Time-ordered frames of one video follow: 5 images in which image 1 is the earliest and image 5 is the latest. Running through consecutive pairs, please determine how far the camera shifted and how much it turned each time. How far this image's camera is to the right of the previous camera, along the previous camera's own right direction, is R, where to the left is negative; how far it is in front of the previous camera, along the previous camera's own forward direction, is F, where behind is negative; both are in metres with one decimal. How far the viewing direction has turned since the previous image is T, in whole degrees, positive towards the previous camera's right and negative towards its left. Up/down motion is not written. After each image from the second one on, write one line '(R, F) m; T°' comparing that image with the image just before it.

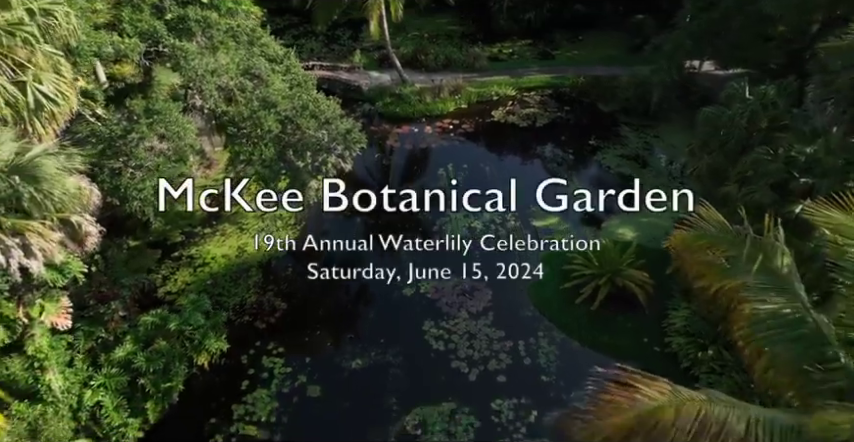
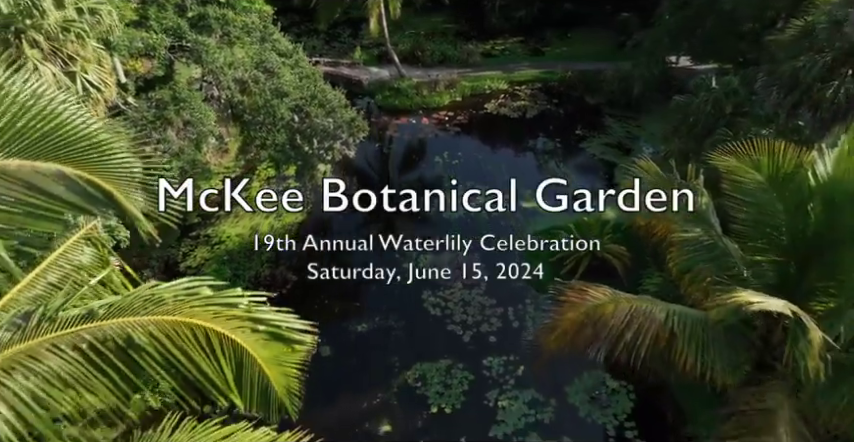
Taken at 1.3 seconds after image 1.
(0.0, -1.1) m; 0°
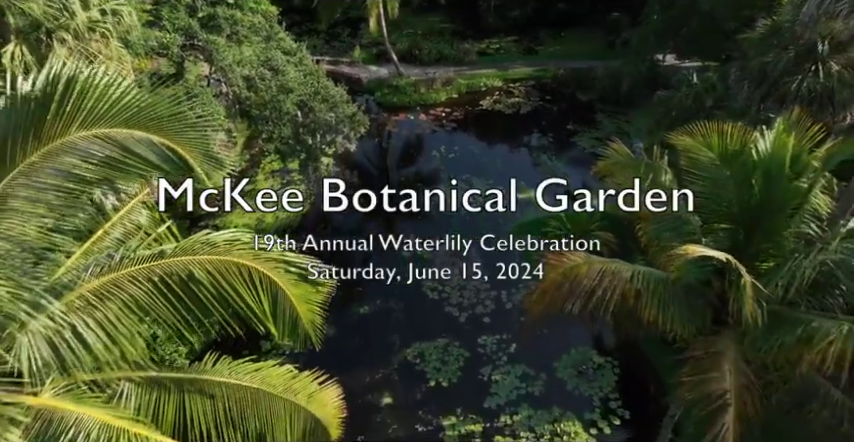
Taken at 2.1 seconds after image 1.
(0.0, -0.7) m; 0°
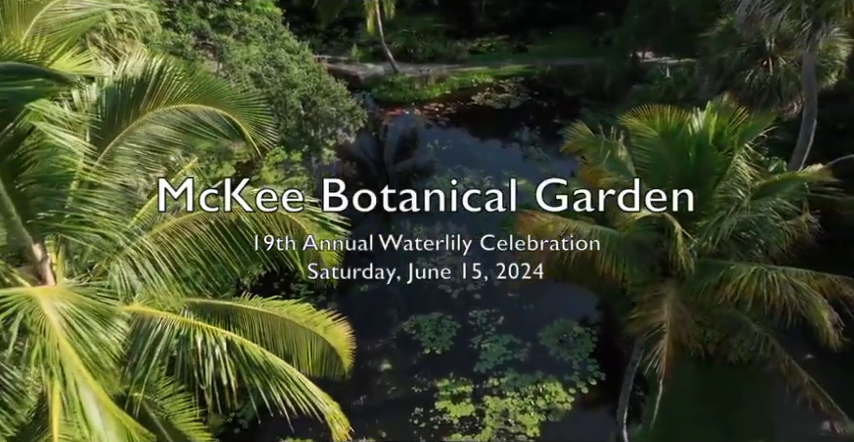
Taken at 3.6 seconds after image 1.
(0.0, -1.0) m; 0°
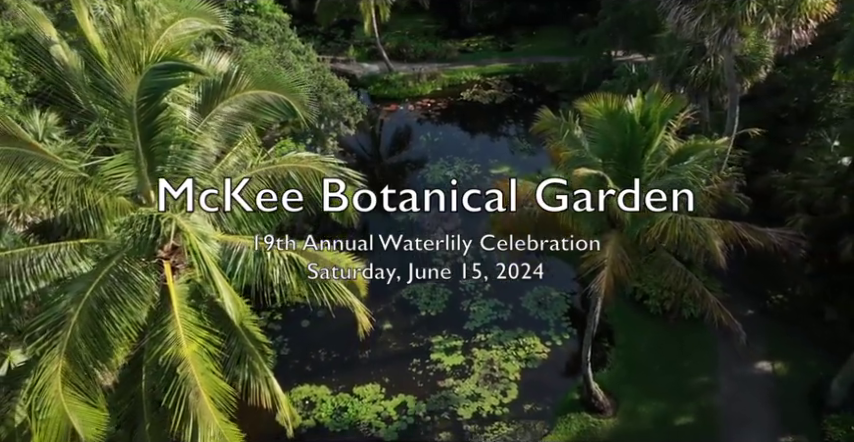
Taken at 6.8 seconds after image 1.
(-0.1, -1.7) m; +1°
